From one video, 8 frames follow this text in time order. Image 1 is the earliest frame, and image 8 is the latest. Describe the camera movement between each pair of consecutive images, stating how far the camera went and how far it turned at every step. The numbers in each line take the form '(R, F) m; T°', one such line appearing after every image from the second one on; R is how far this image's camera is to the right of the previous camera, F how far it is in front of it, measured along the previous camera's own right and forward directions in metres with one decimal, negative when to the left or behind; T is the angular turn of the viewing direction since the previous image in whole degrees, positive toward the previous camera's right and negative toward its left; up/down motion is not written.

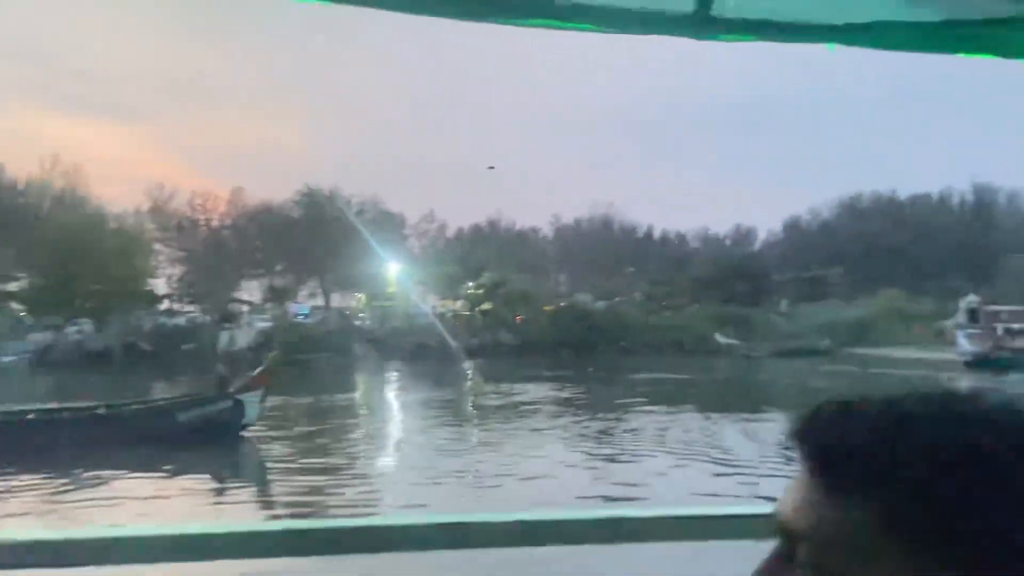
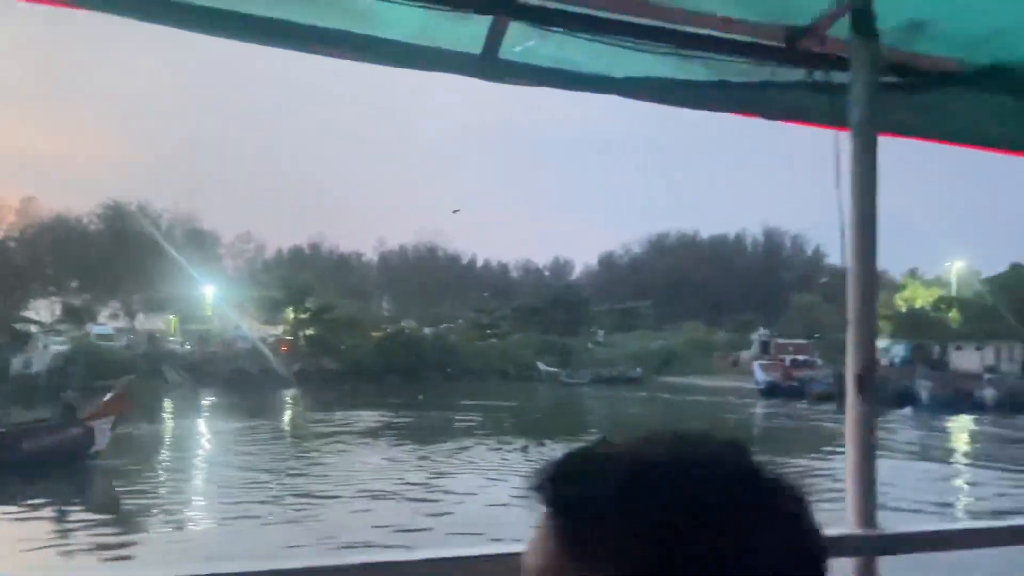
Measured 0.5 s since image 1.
(+0.1, -0.1) m; +12°
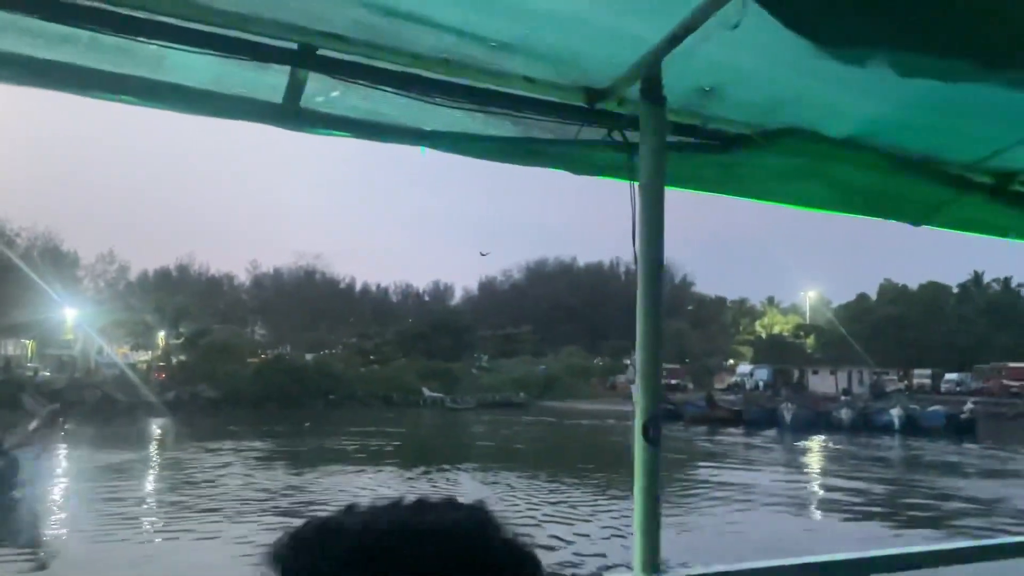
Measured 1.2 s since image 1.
(+0.8, -0.5) m; +7°
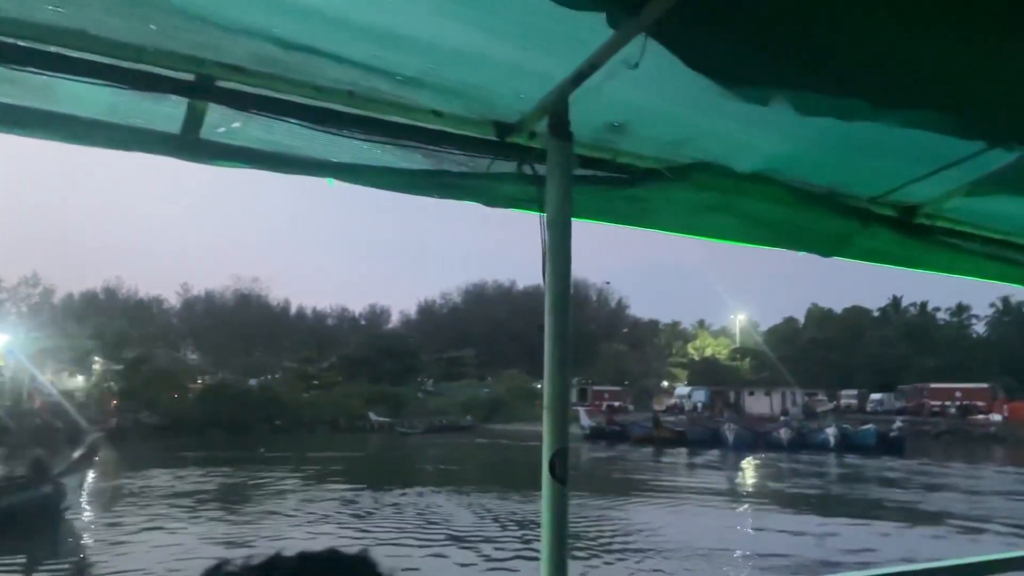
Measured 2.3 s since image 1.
(+0.4, -0.1) m; +4°
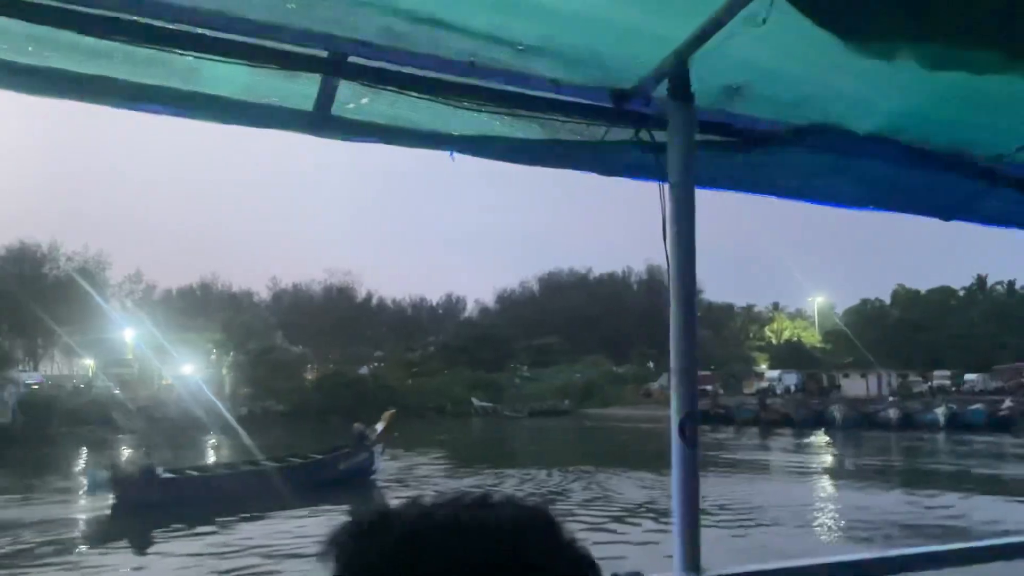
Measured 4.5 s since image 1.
(-0.7, -0.2) m; -4°
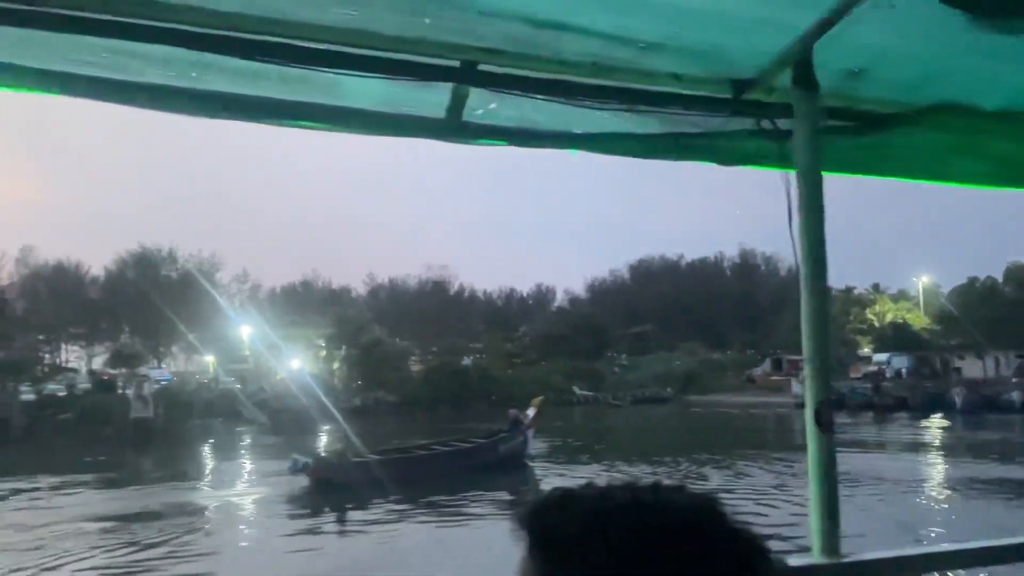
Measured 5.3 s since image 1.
(-0.6, -0.3) m; -5°
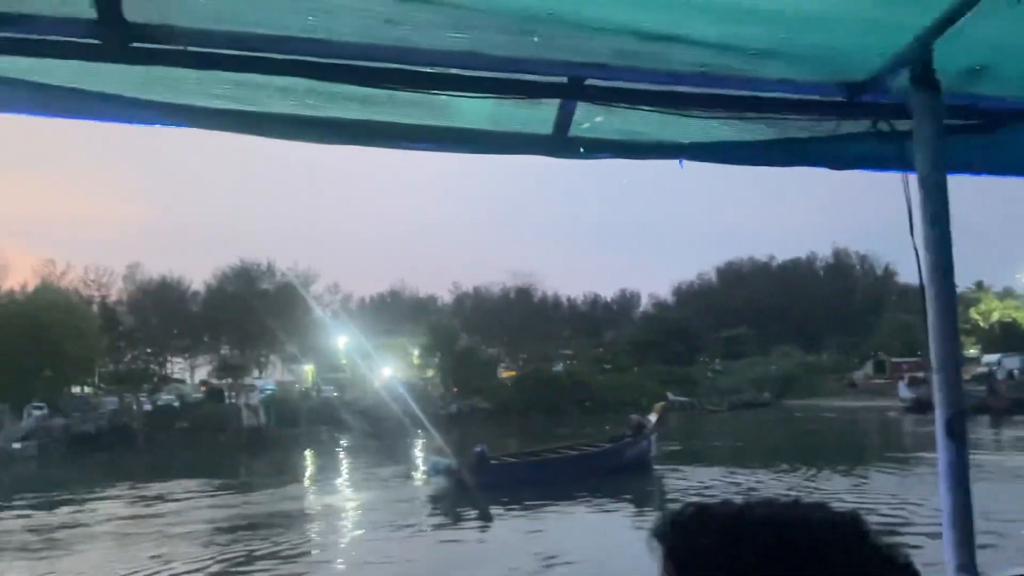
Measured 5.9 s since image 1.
(-0.4, -0.1) m; -5°
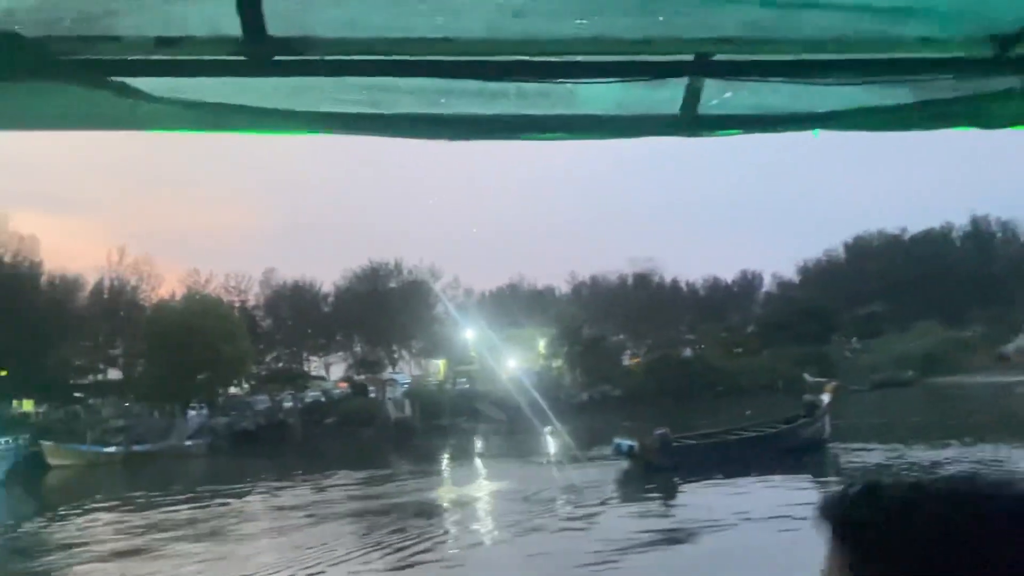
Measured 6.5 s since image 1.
(-0.5, -0.3) m; -7°
